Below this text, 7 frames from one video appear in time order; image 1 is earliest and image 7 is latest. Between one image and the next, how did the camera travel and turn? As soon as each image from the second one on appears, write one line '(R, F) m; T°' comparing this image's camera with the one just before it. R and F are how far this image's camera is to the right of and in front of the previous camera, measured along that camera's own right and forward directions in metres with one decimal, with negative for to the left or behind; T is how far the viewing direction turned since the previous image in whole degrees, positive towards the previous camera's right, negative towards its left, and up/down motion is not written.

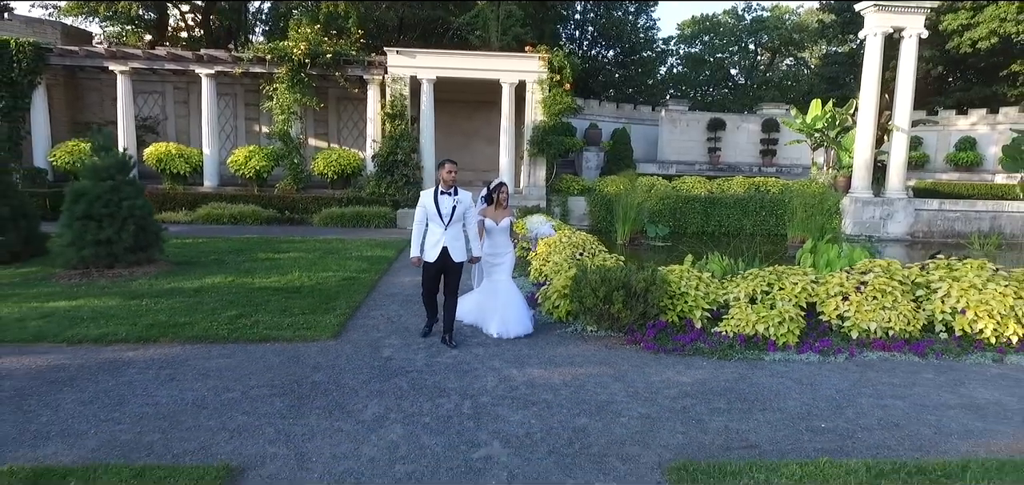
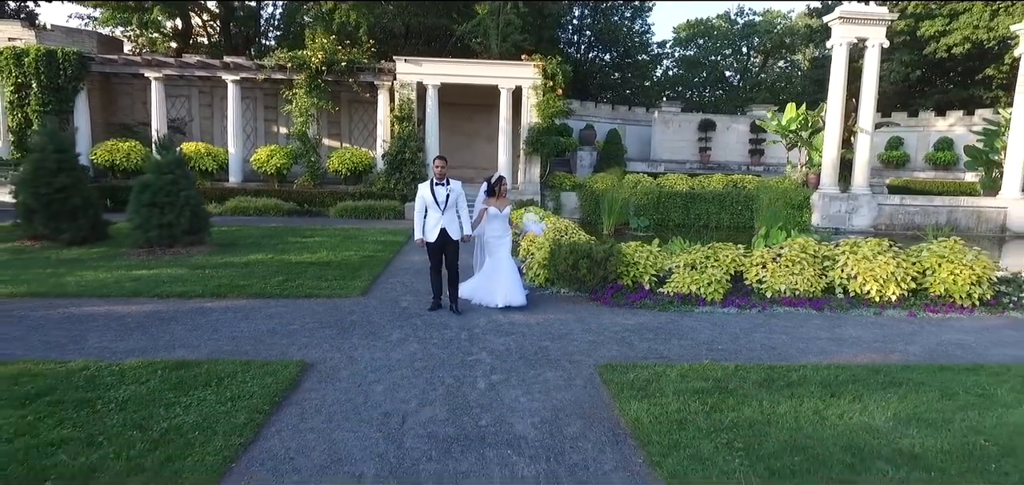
(+0.1, -1.4) m; 0°
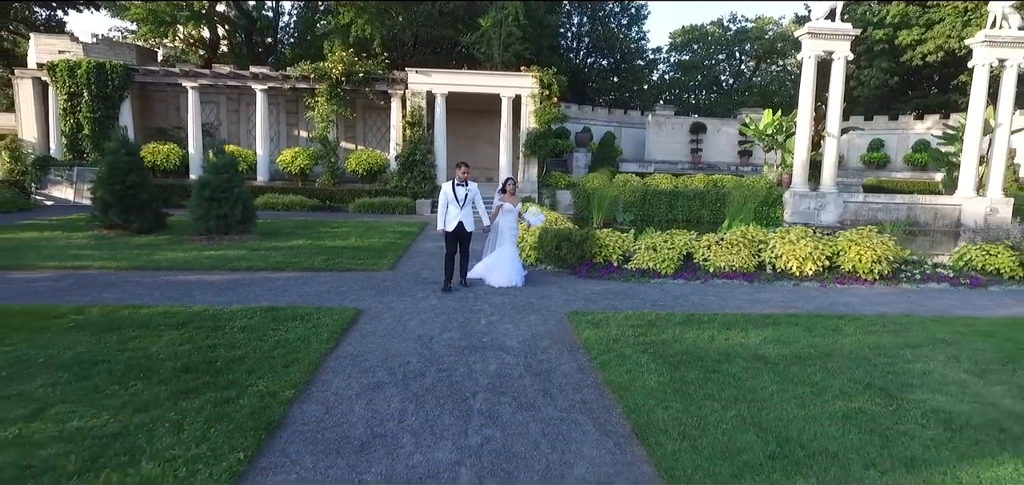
(+0.1, -1.7) m; 0°
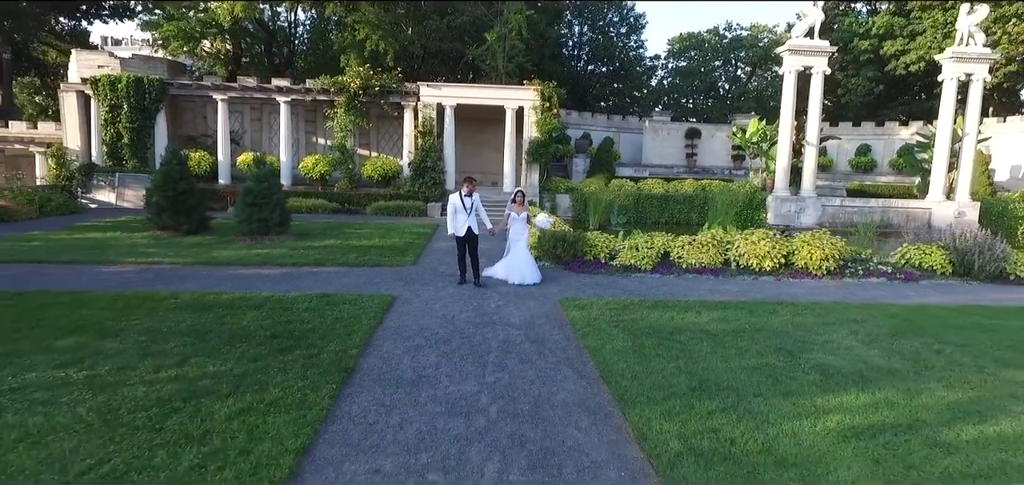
(0.0, -1.4) m; 0°
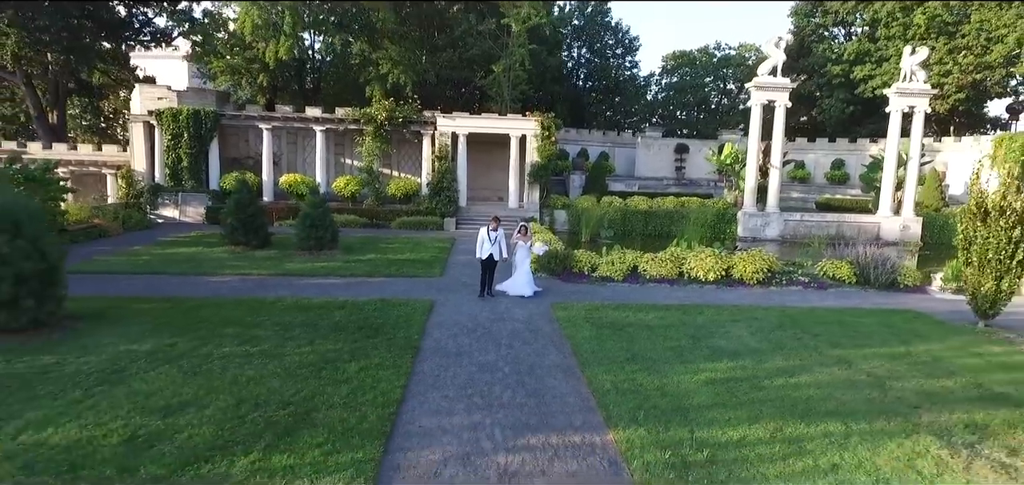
(0.0, -2.9) m; 0°
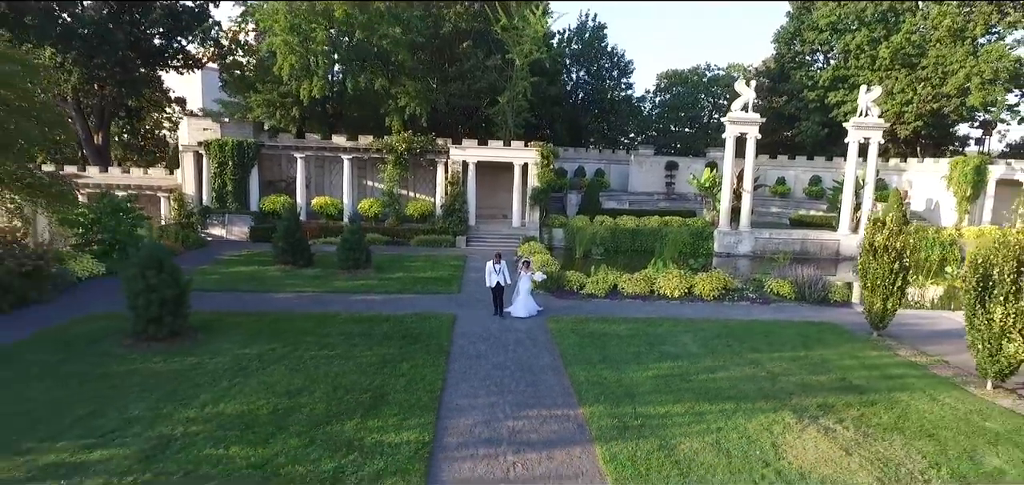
(0.0, -2.9) m; 0°
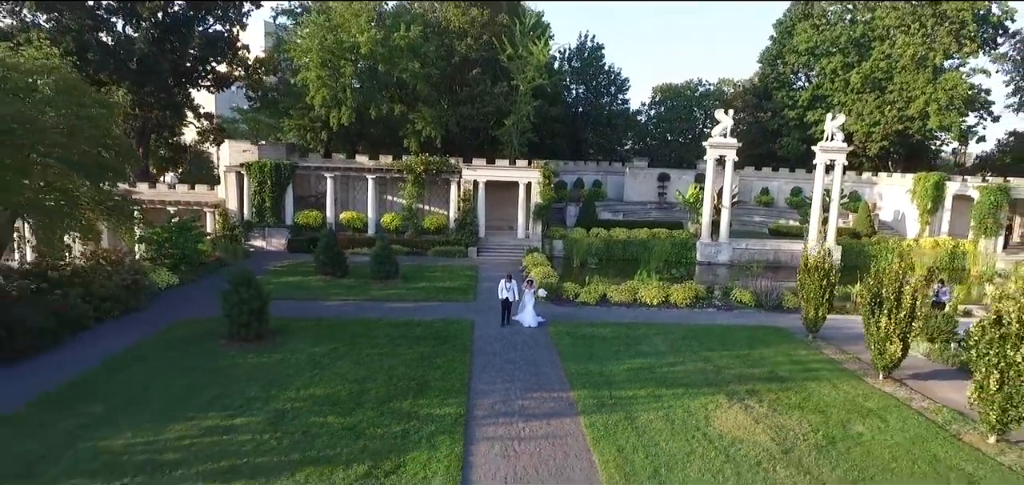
(-0.1, -3.1) m; 0°
